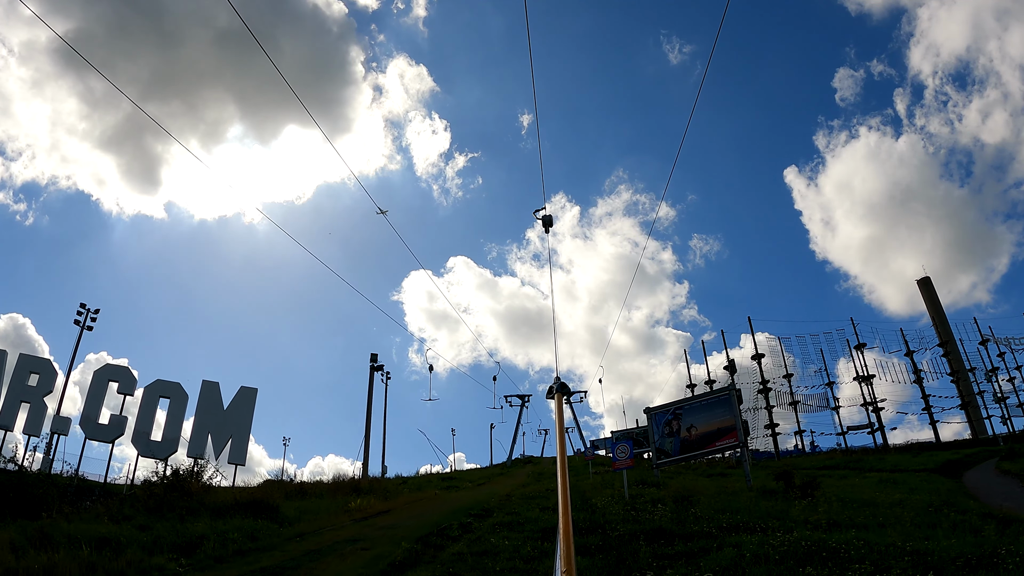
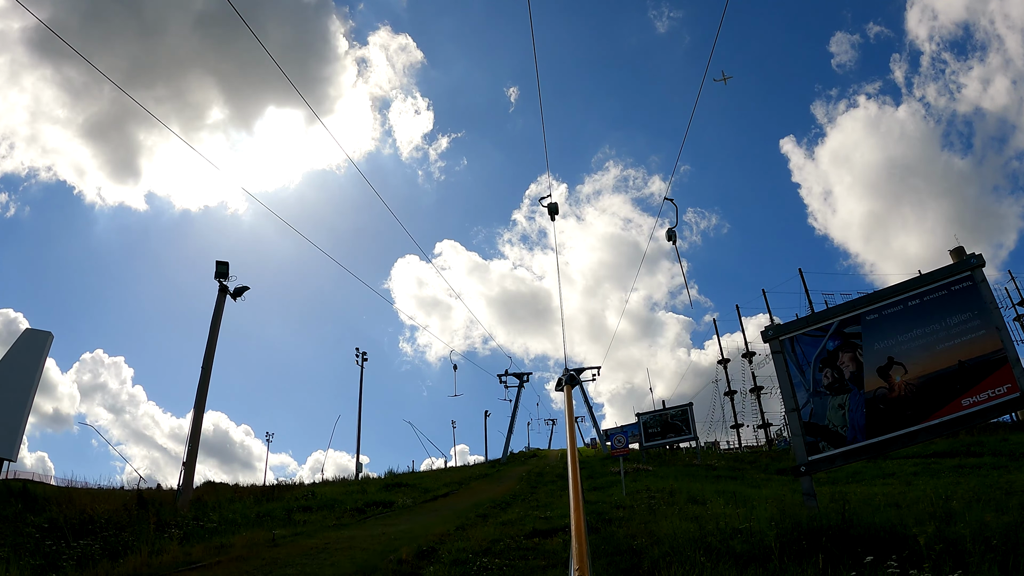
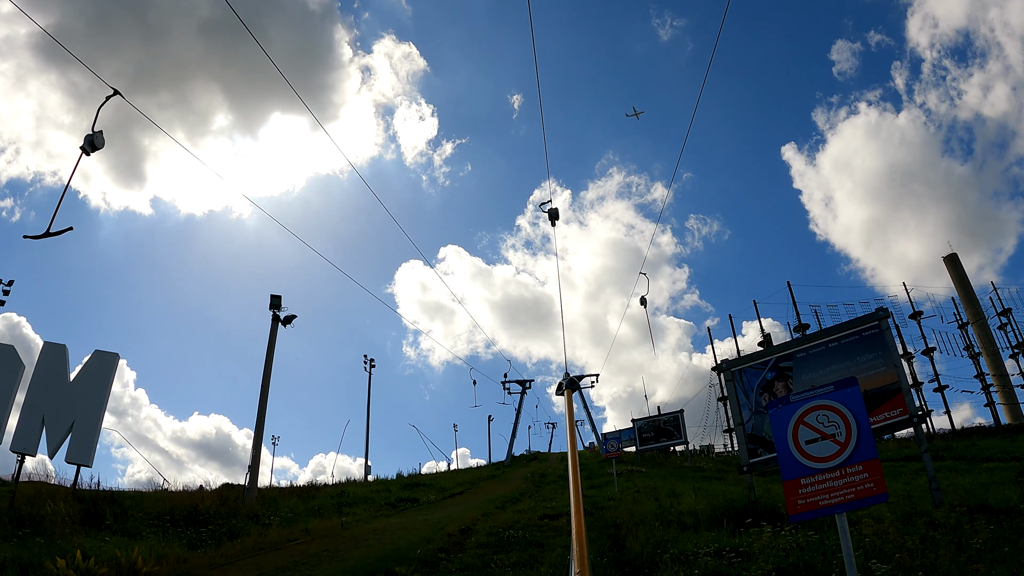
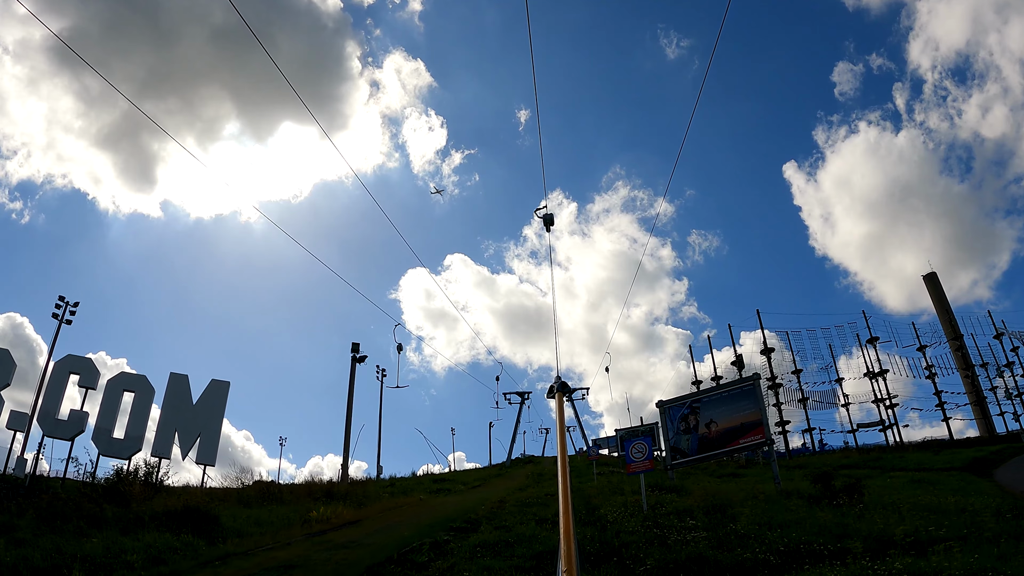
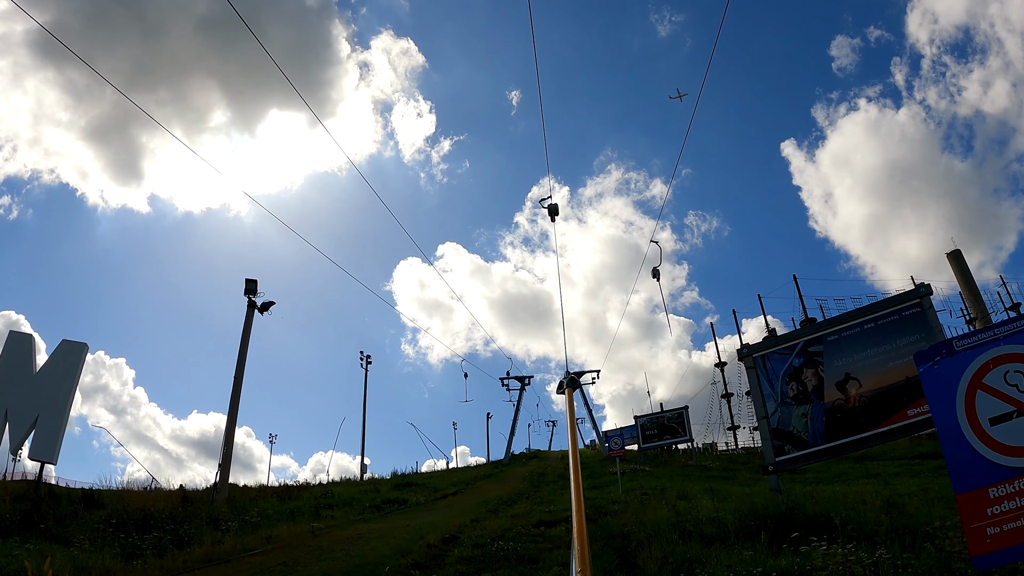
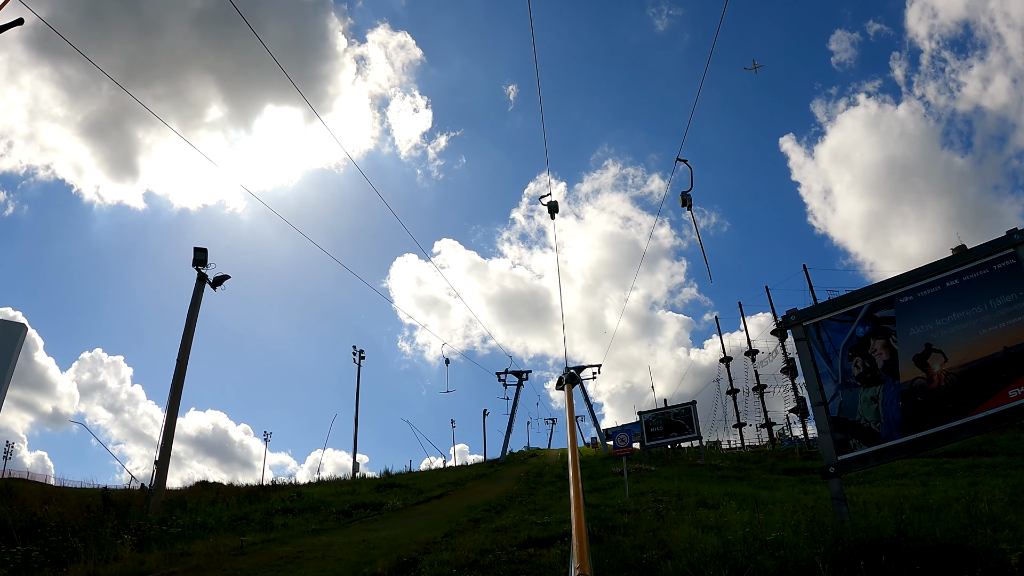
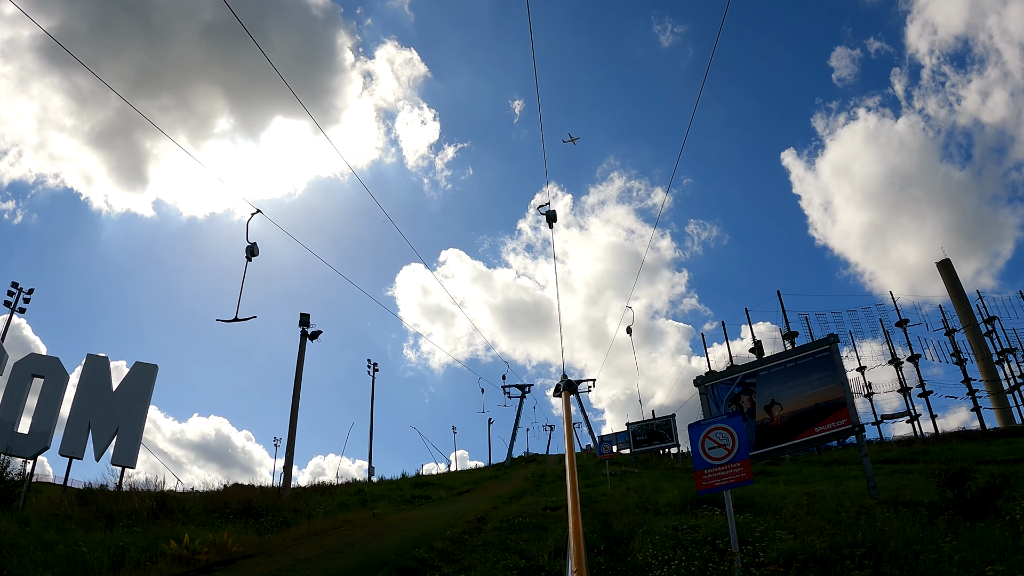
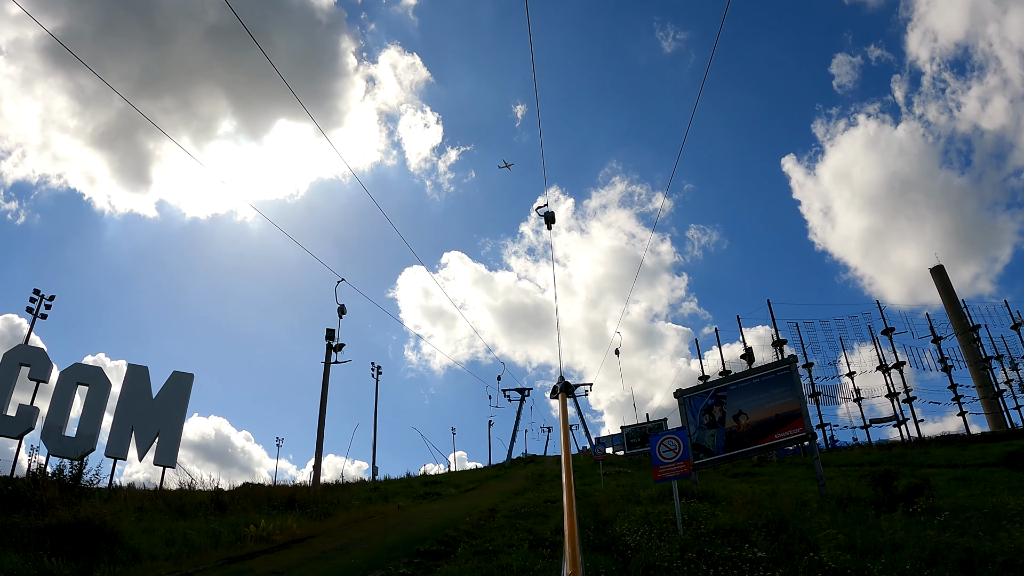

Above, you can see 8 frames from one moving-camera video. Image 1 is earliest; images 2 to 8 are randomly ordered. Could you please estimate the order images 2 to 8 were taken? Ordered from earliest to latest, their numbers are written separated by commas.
4, 8, 7, 3, 5, 2, 6
